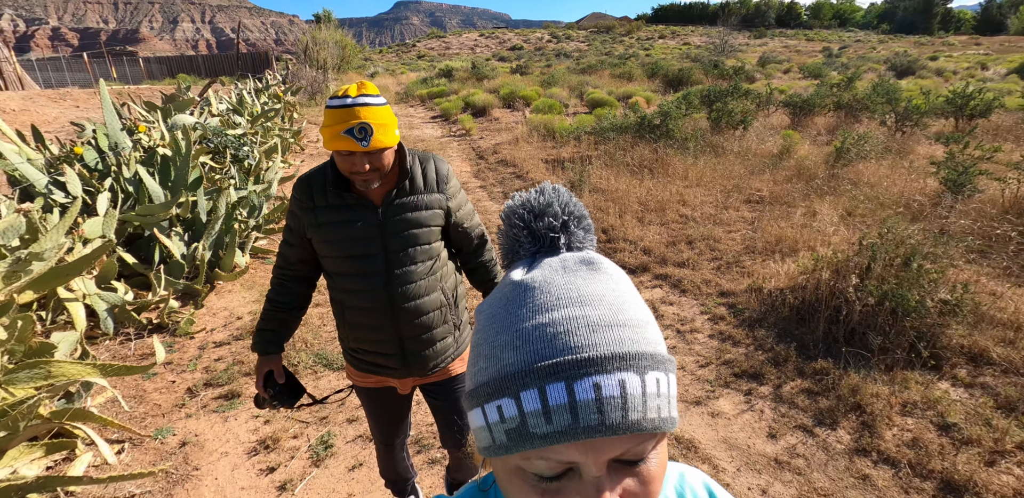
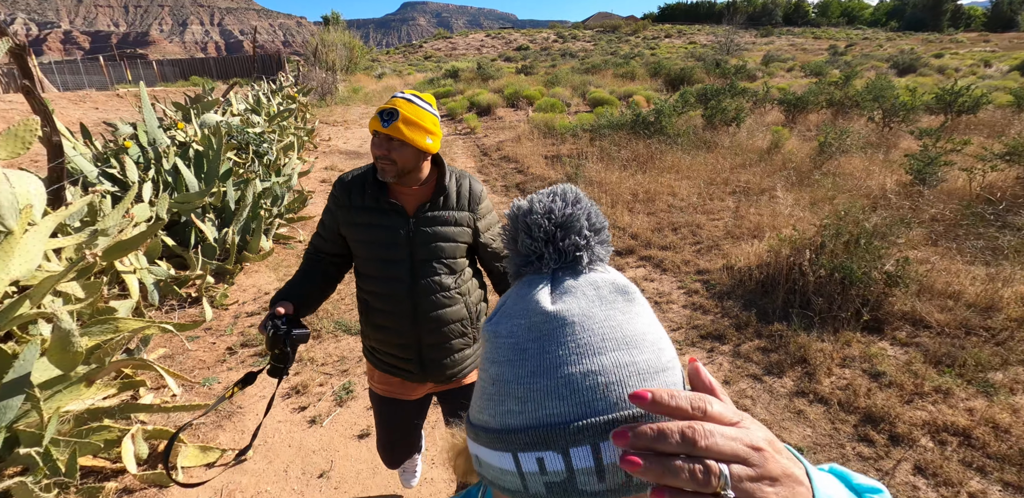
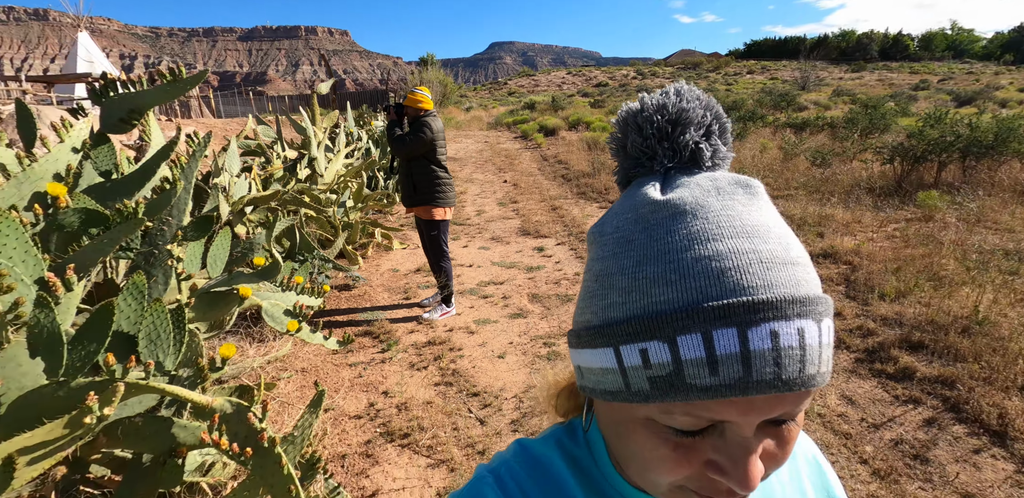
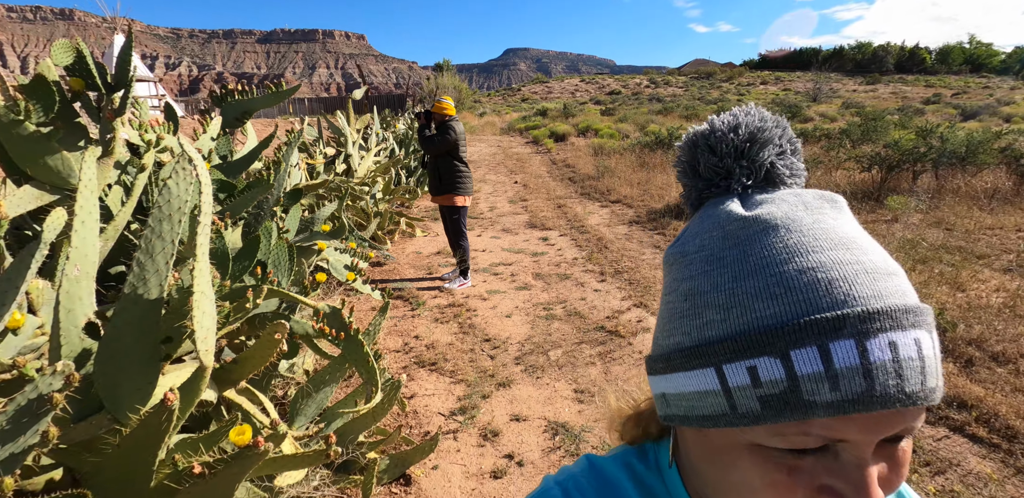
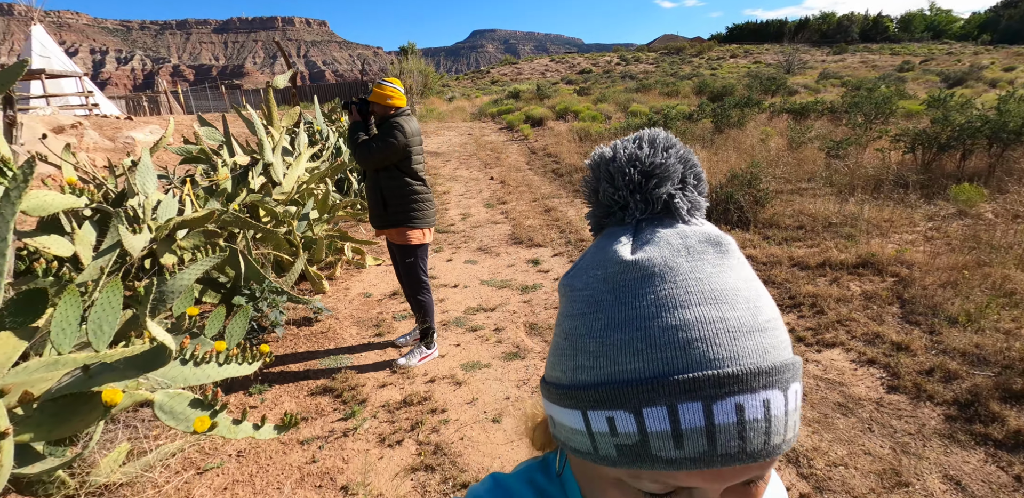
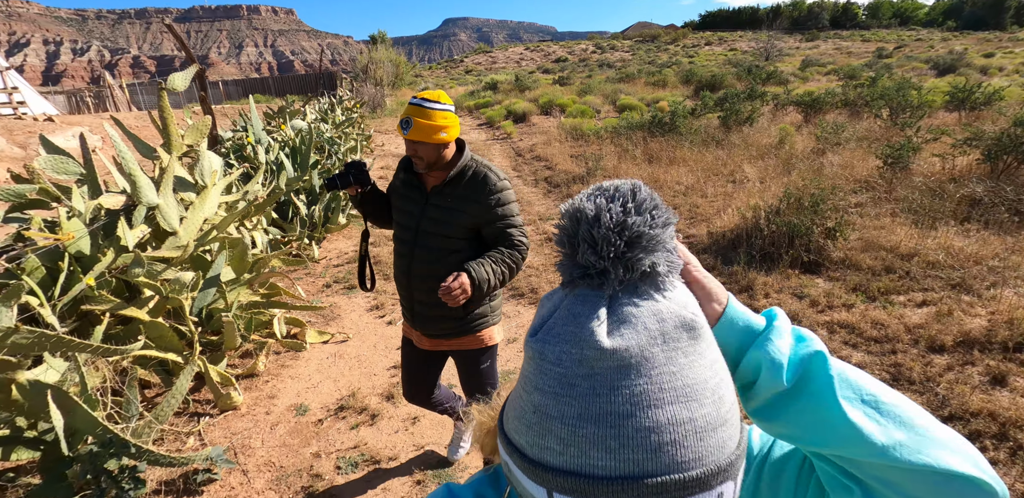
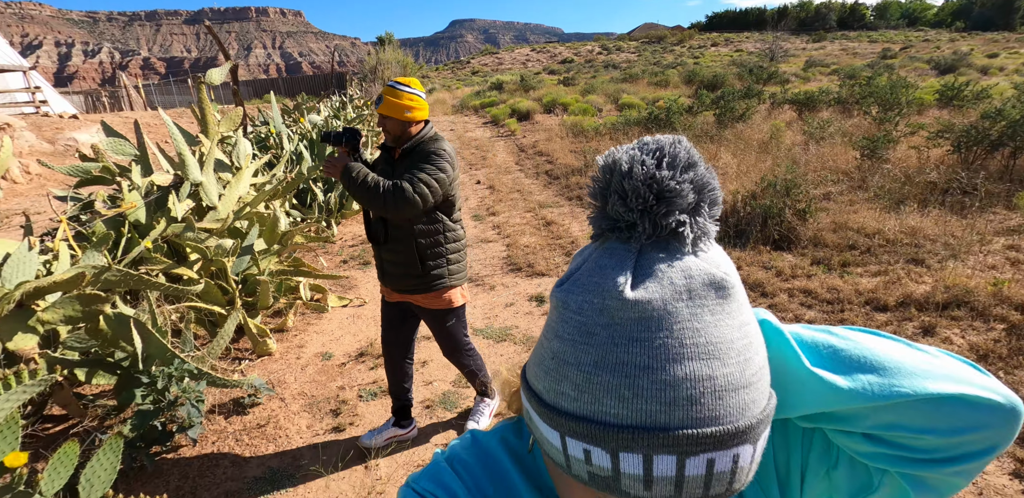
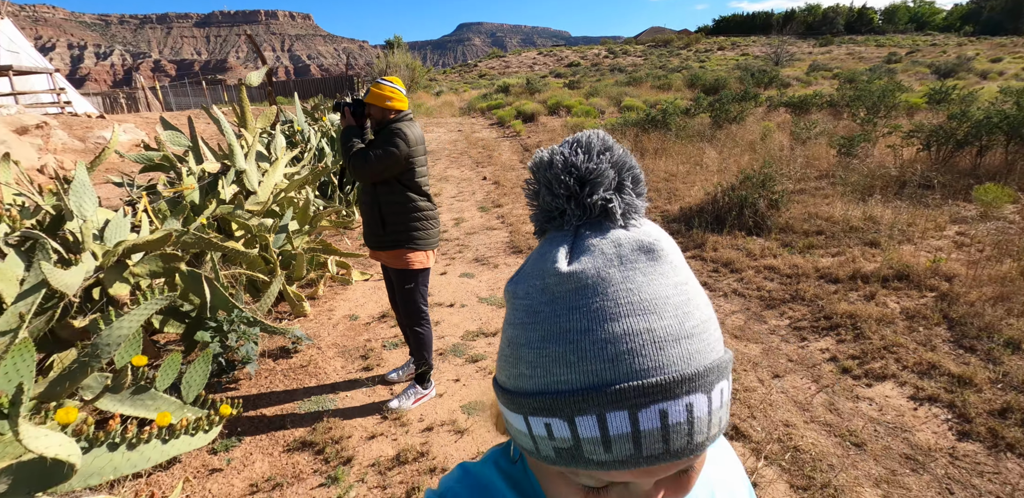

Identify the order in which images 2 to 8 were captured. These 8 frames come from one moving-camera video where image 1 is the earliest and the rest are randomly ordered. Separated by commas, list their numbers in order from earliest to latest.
2, 6, 7, 8, 5, 3, 4
